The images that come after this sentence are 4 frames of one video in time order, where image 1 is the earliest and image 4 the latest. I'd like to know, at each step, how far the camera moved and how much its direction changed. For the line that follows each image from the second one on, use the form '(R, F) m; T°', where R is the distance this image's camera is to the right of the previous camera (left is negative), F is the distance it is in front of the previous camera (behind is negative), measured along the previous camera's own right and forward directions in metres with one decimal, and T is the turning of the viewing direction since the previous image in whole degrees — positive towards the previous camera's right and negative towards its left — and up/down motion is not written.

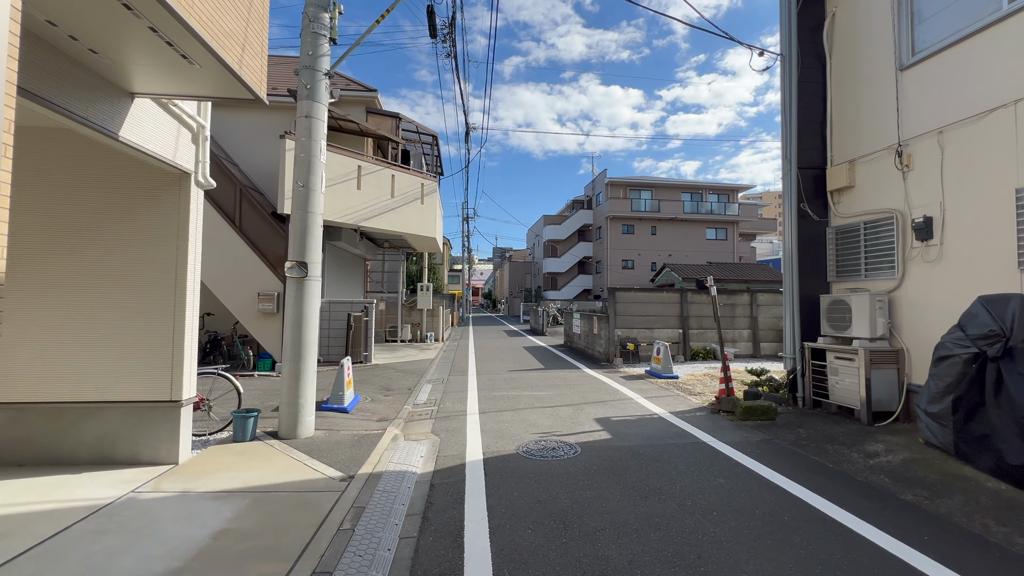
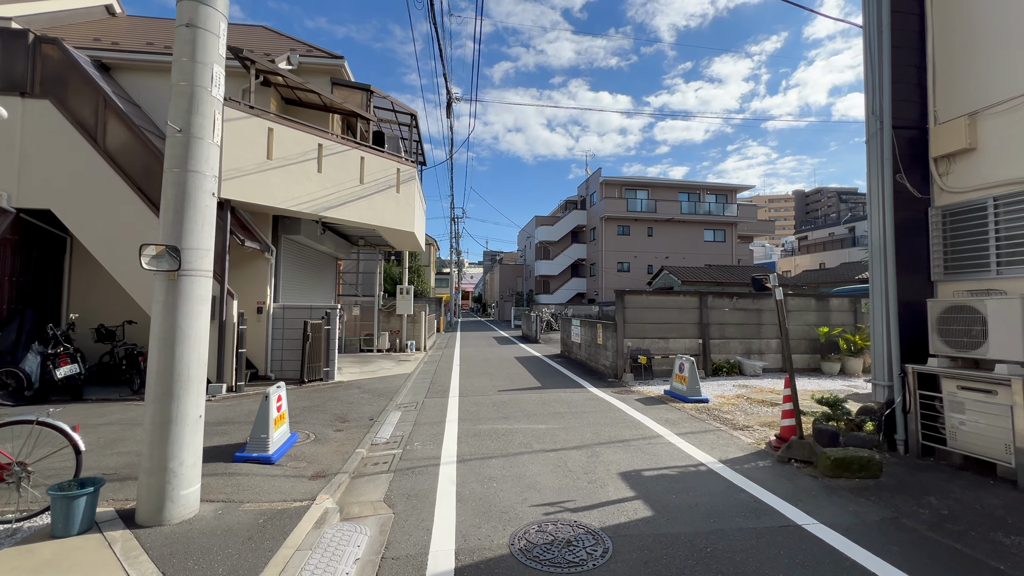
(0.0, +1.8) m; +1°
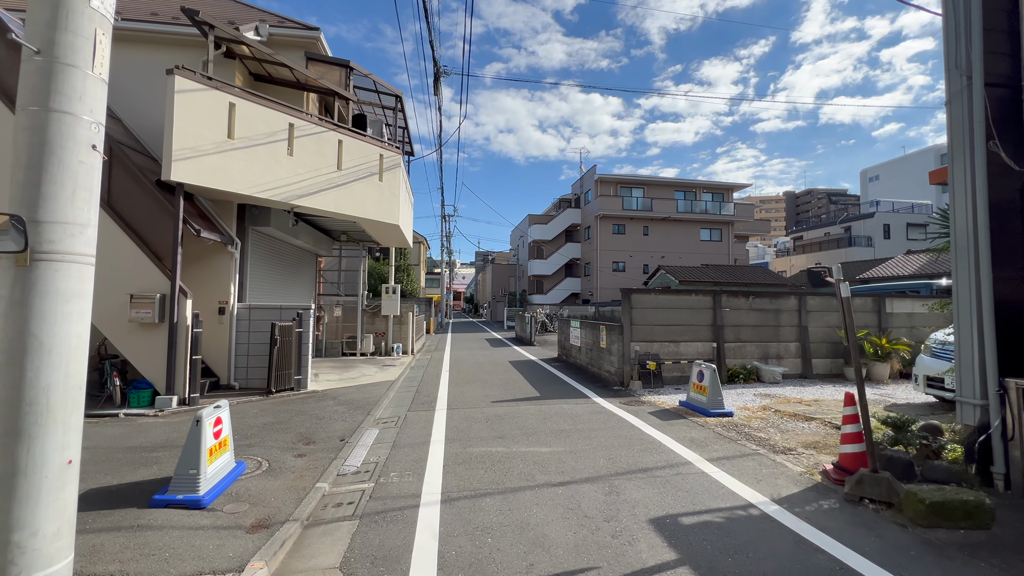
(-0.1, +1.0) m; +1°
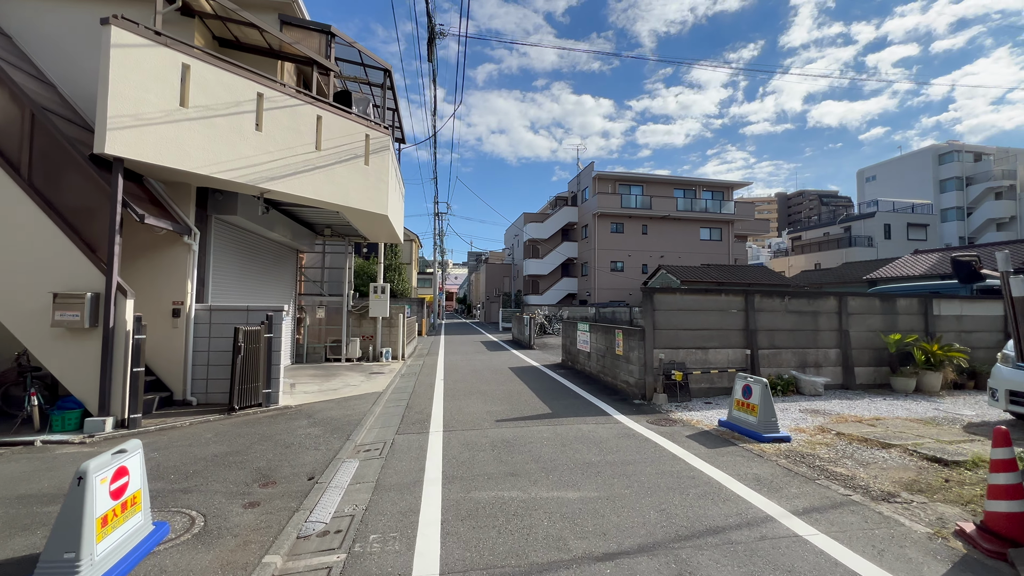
(-0.2, +1.2) m; +1°
